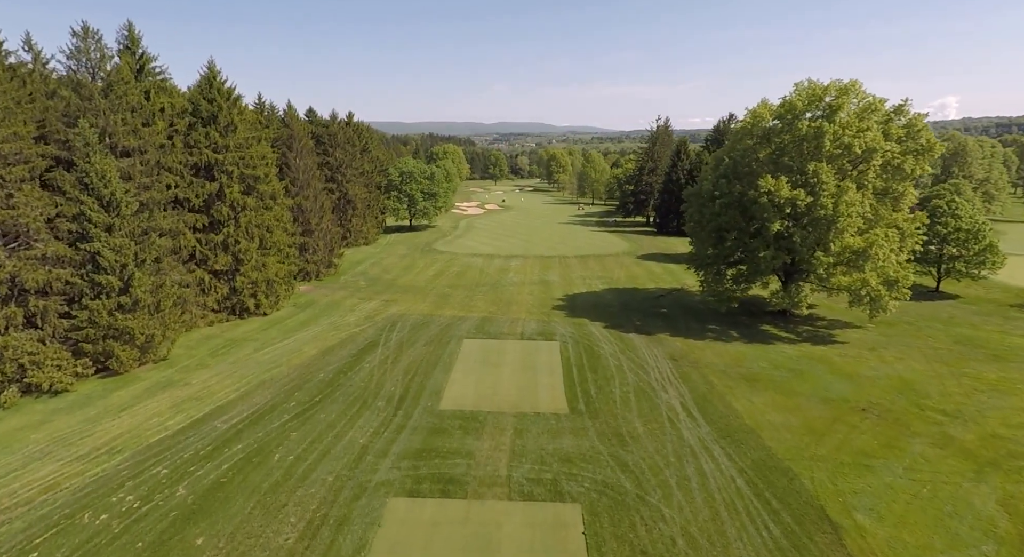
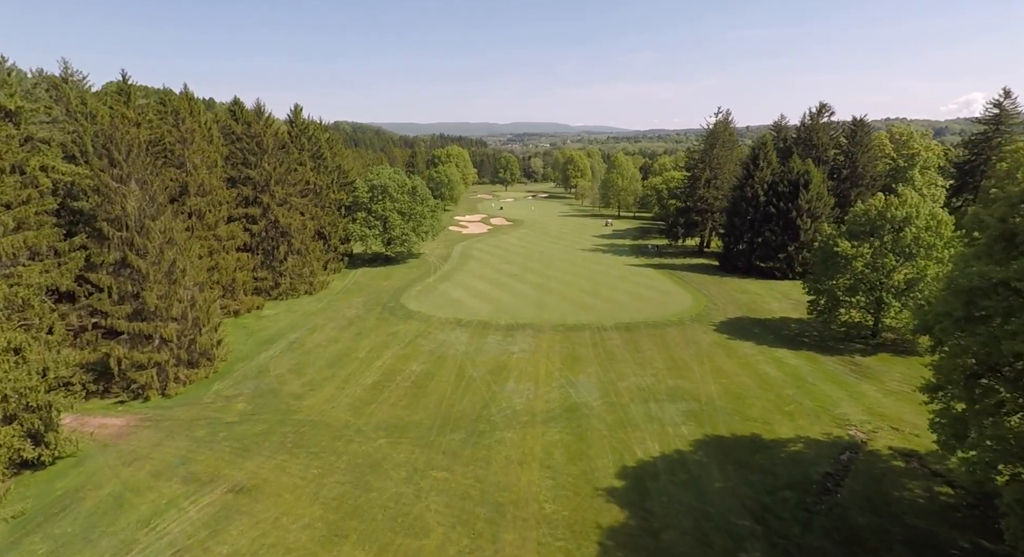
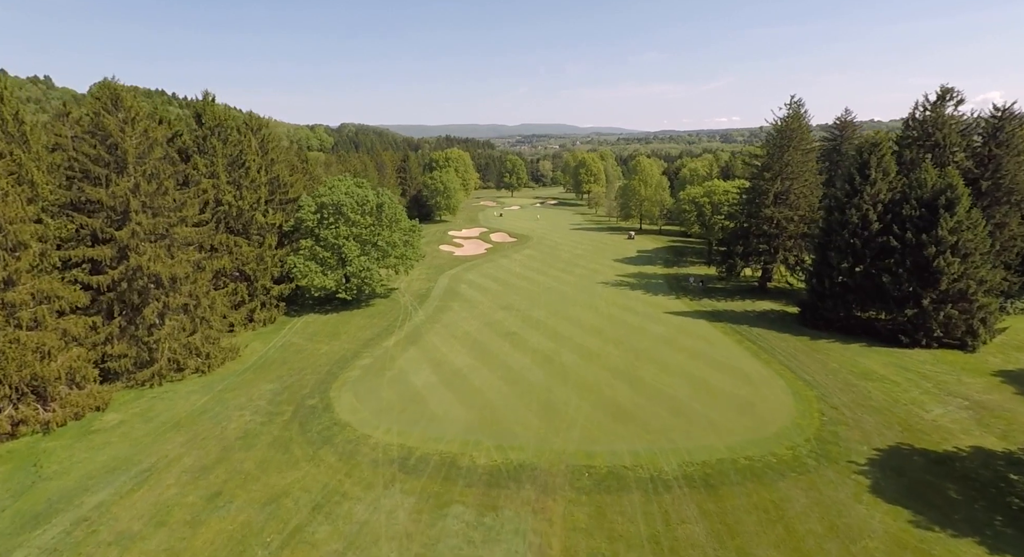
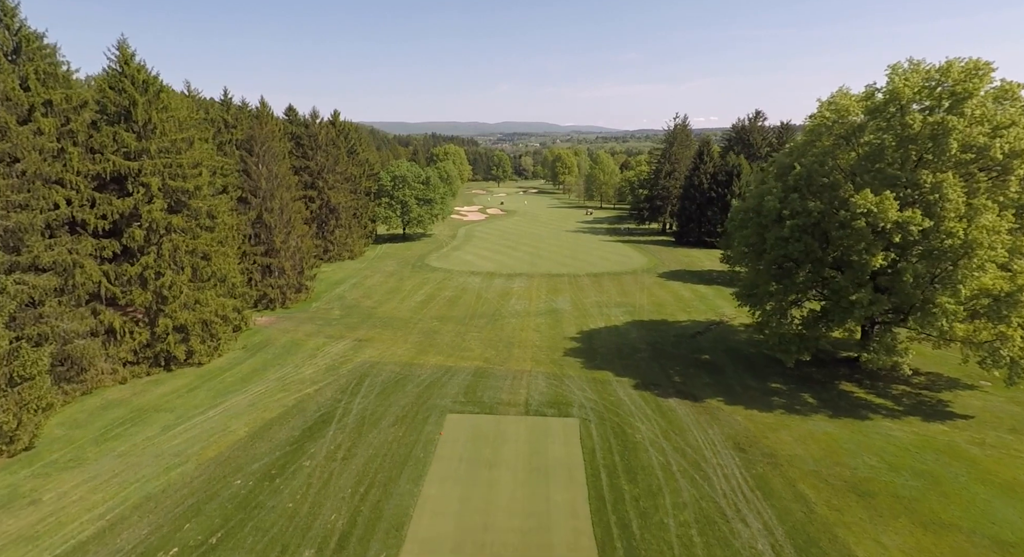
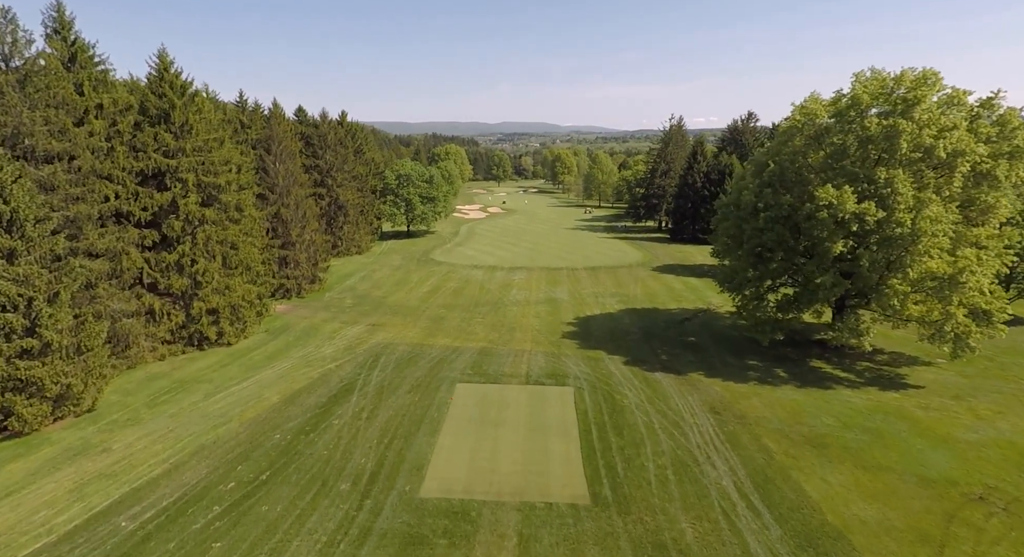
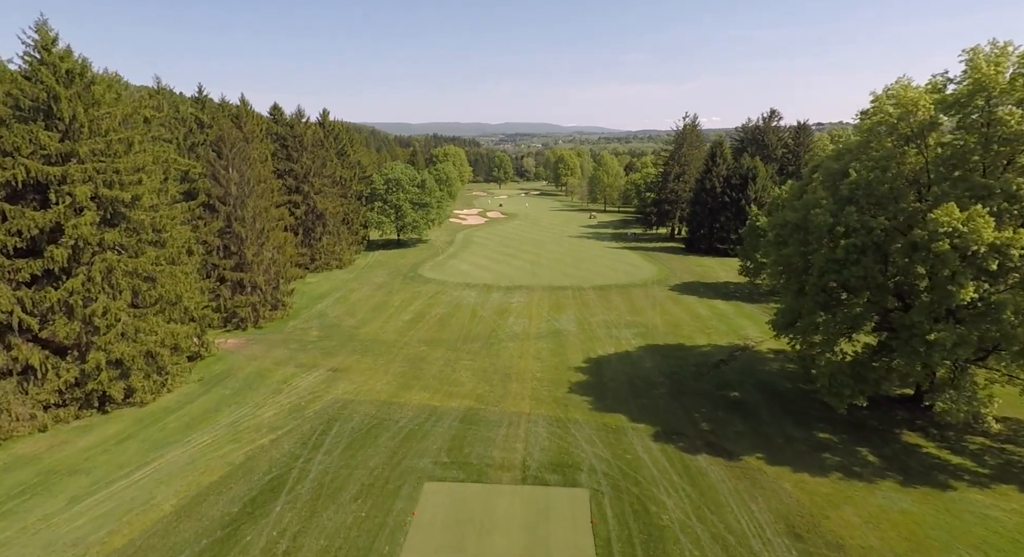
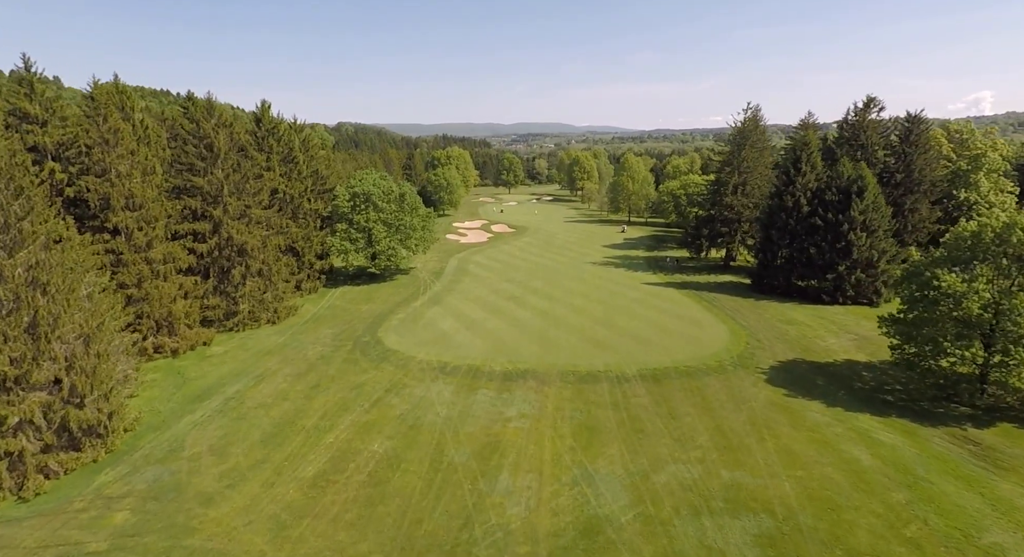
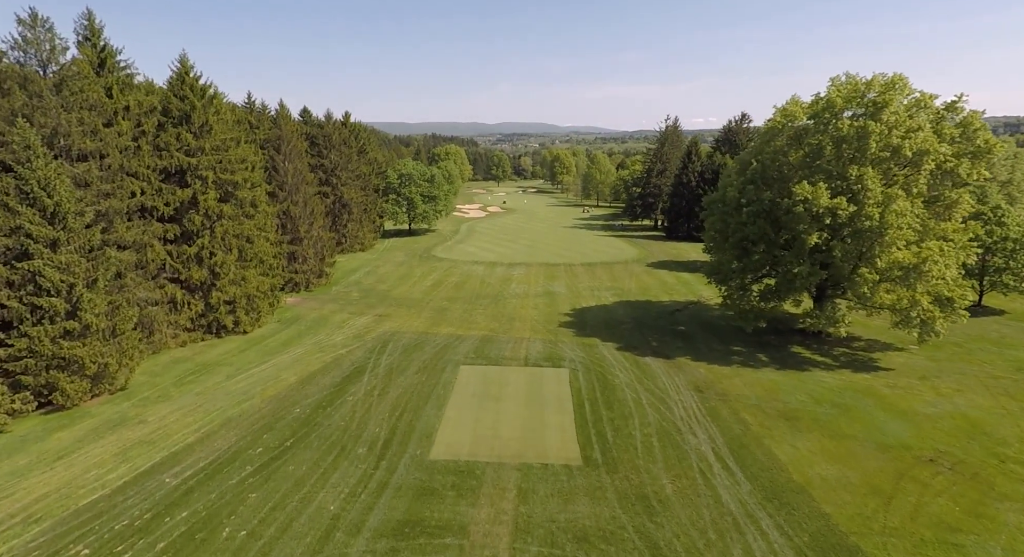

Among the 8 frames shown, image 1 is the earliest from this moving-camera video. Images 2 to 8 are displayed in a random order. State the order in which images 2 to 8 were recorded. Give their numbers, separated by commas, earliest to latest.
8, 5, 4, 6, 2, 7, 3
